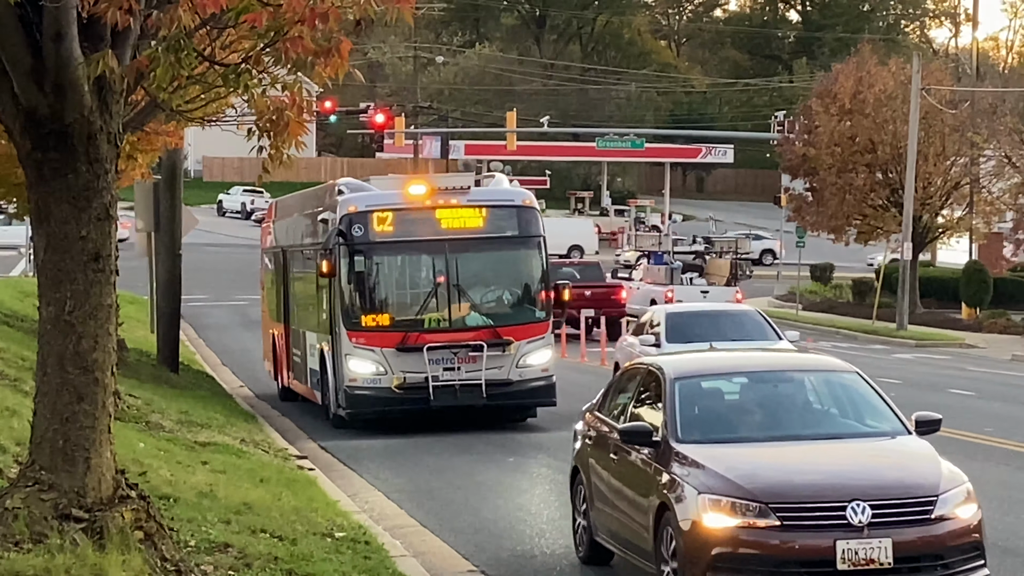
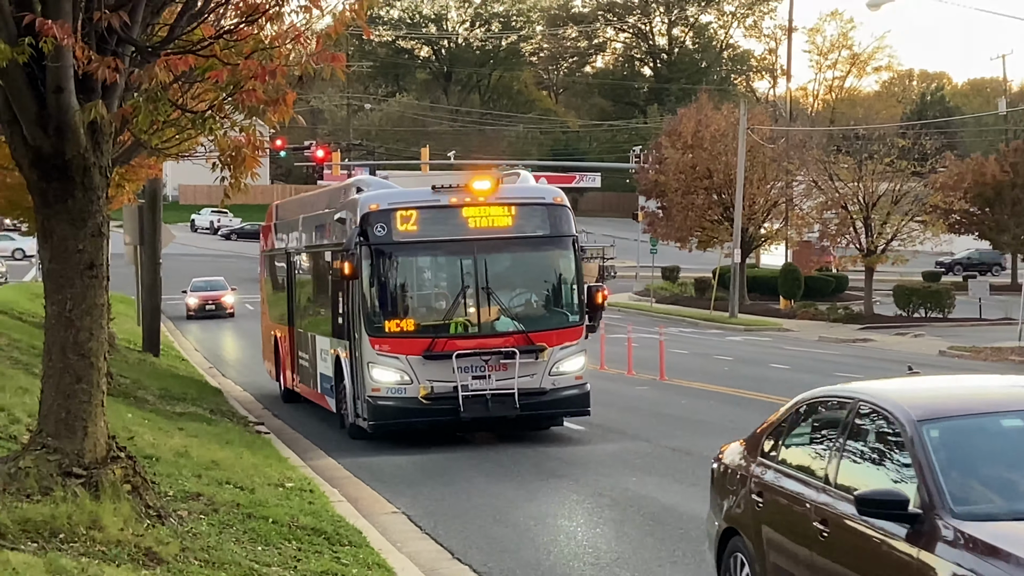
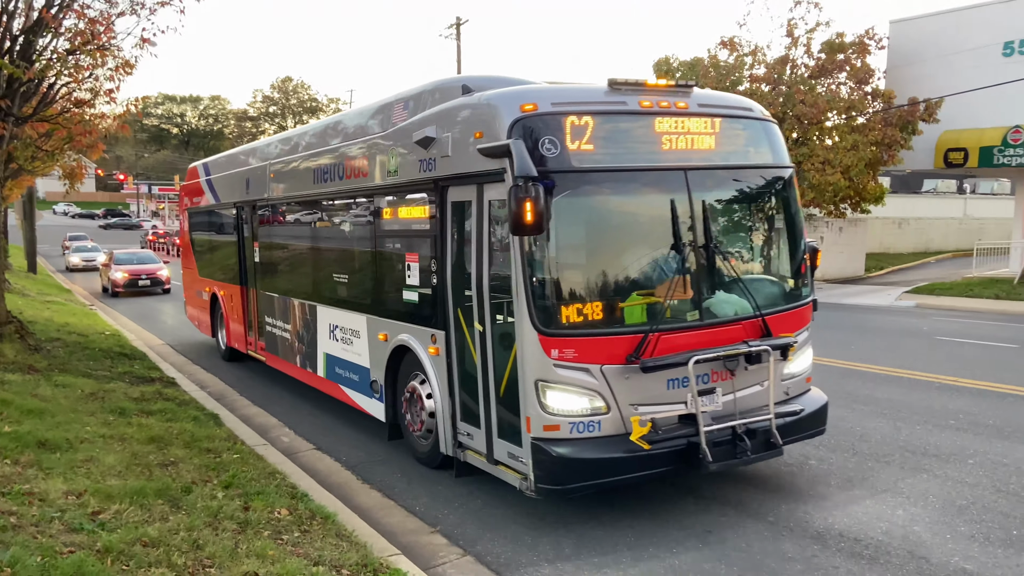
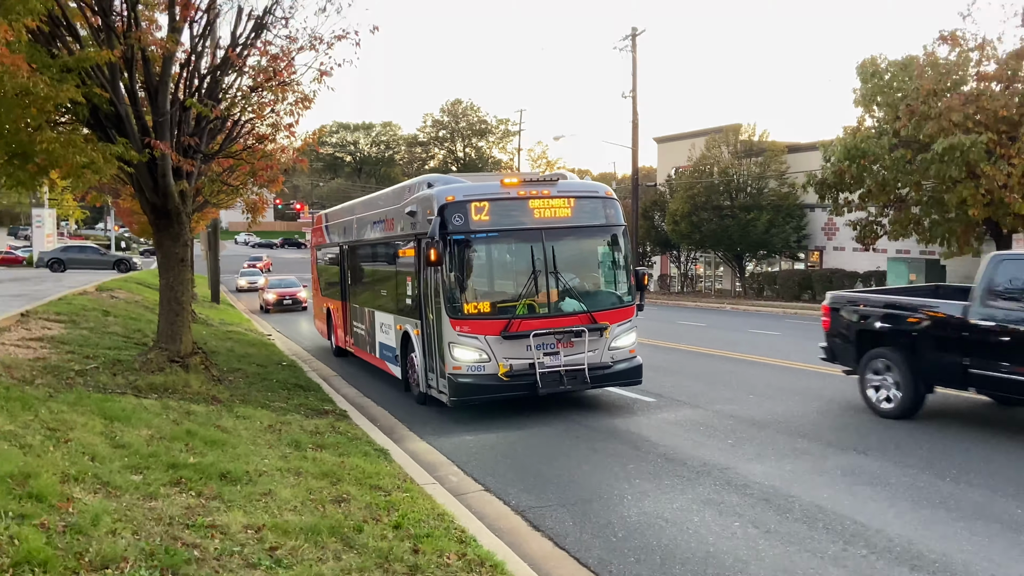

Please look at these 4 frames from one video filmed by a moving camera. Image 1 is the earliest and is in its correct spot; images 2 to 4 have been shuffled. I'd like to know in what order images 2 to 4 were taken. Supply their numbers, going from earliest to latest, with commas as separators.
2, 4, 3
